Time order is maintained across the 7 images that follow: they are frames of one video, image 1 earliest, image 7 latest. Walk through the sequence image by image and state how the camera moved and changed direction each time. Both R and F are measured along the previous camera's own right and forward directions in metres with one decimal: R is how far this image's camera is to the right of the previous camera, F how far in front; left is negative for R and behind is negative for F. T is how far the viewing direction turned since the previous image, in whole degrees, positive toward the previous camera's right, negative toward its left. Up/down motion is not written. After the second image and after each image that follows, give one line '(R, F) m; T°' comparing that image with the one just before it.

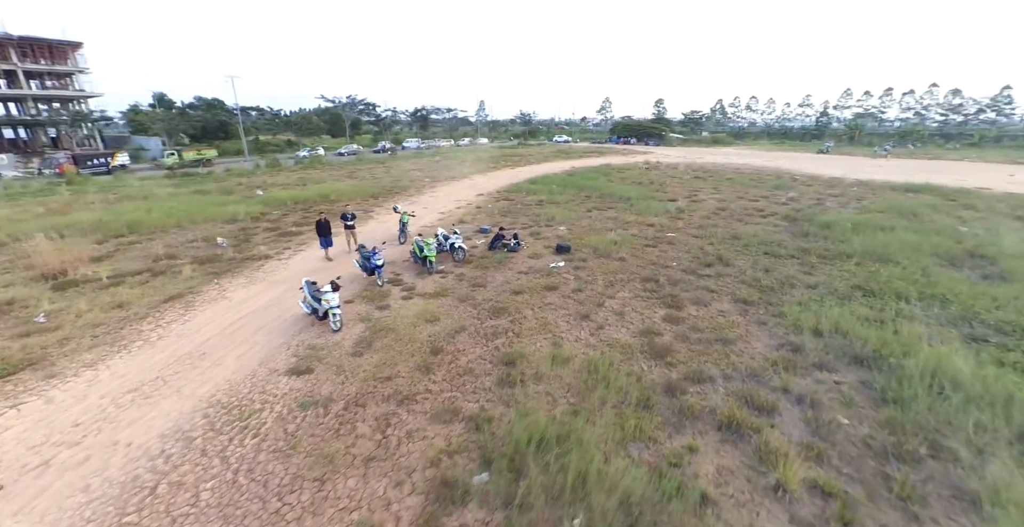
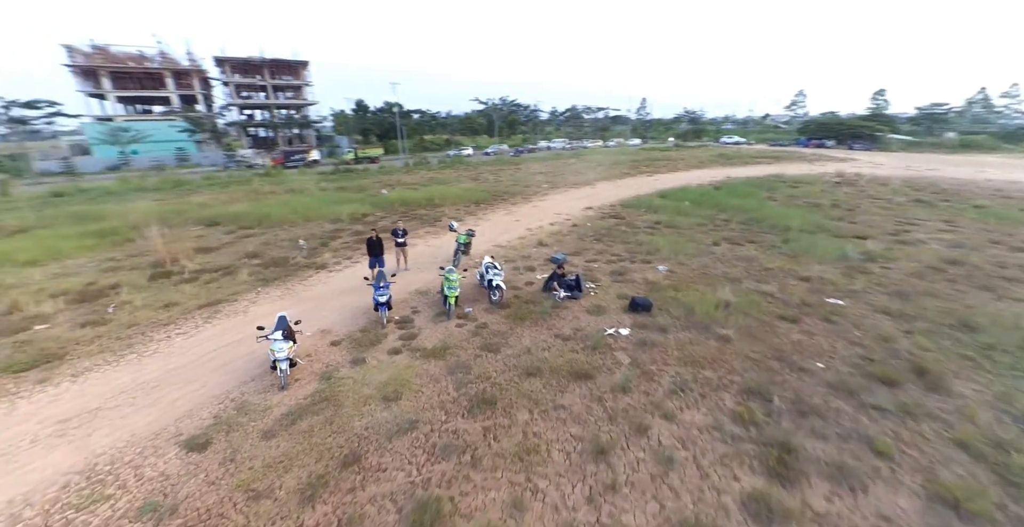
(+2.0, +3.2) m; -21°
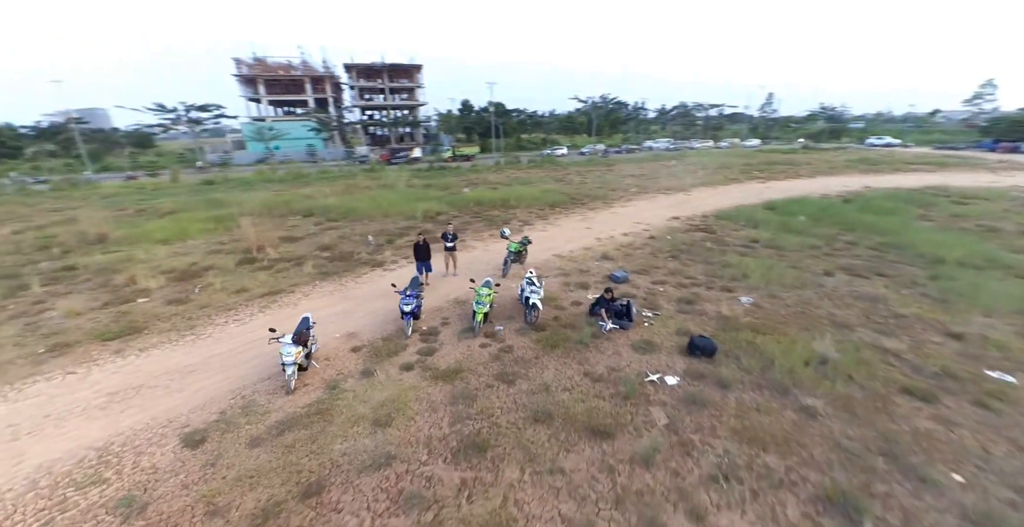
(+1.1, +1.1) m; -13°
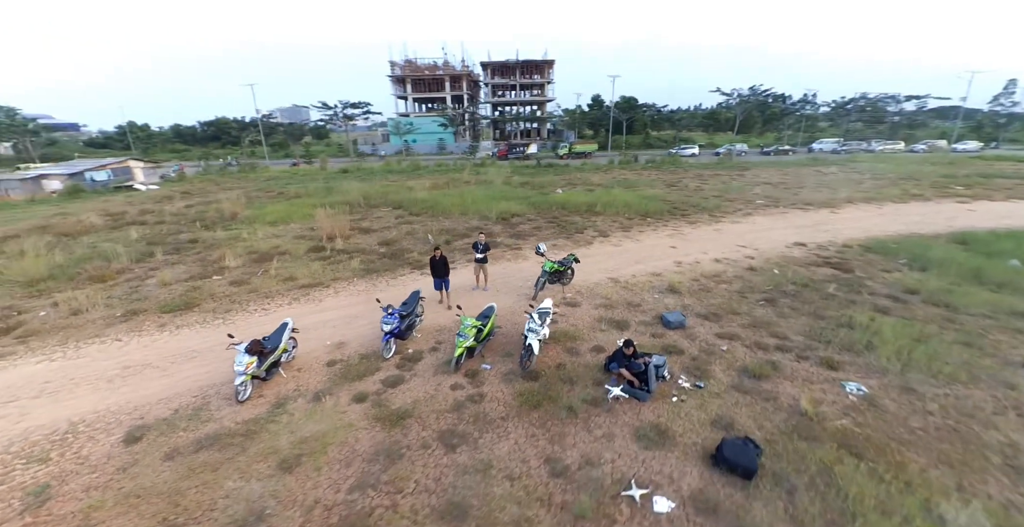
(+2.0, +1.8) m; -18°
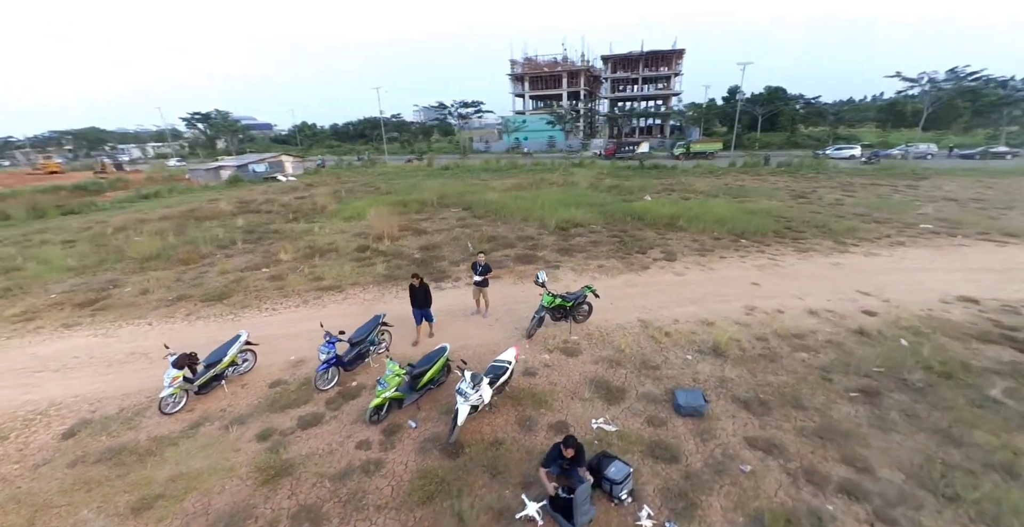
(+2.2, +1.8) m; -17°
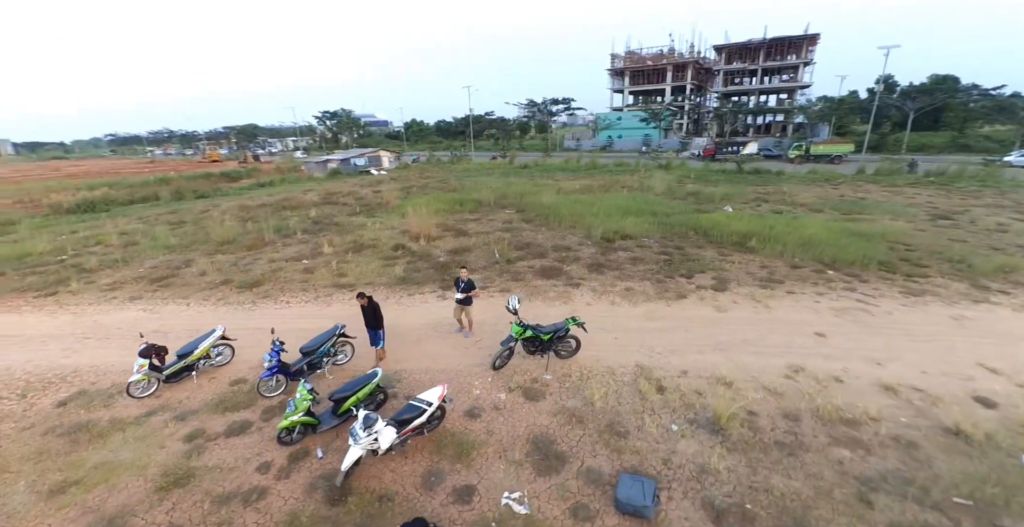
(+1.9, +1.1) m; -14°
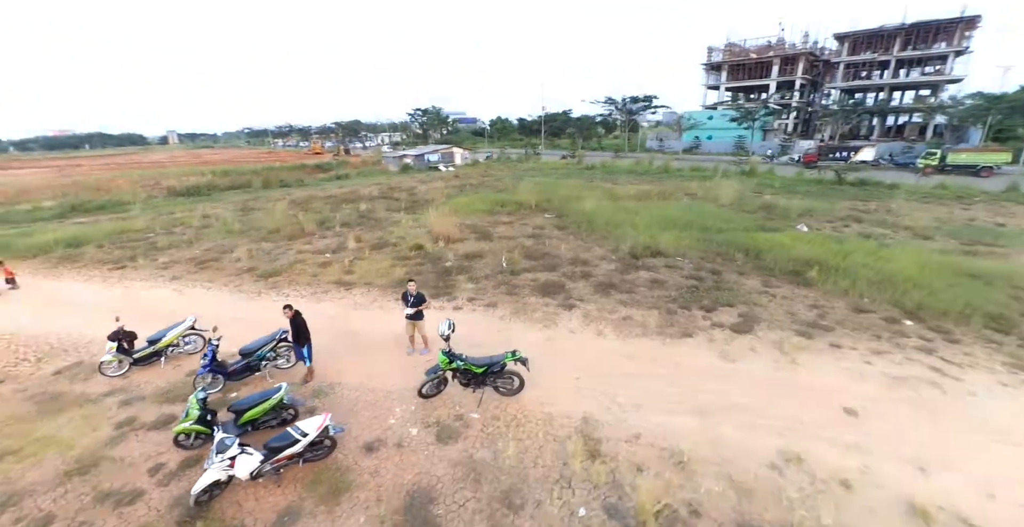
(+1.9, +1.0) m; -12°
